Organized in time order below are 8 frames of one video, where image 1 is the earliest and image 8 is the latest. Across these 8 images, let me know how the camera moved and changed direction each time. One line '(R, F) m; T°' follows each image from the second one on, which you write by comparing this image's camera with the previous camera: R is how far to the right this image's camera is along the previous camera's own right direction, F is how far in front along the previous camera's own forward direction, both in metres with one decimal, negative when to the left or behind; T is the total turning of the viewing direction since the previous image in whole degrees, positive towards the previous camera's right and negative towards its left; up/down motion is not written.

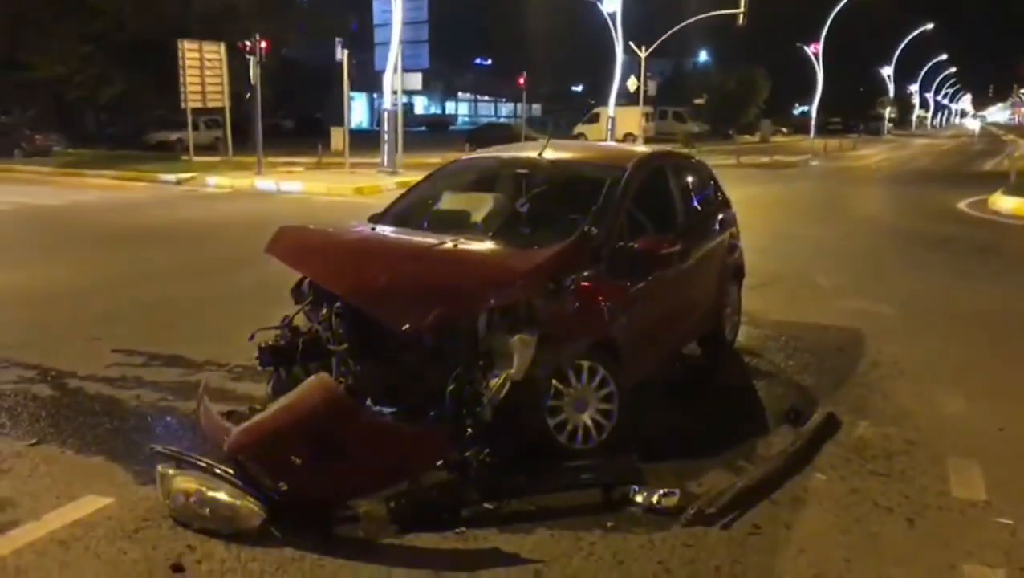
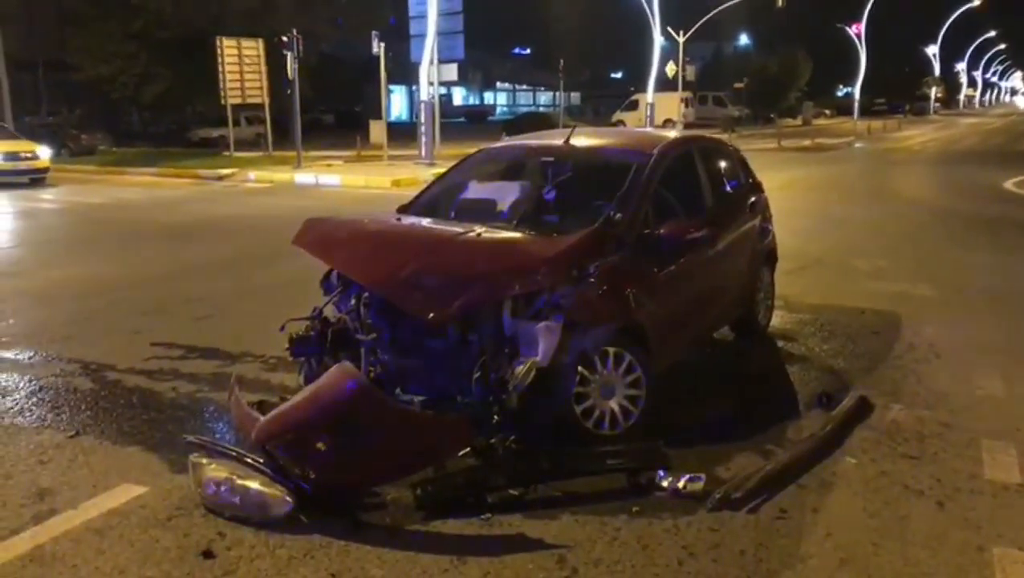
(+0.1, 0.0) m; -2°
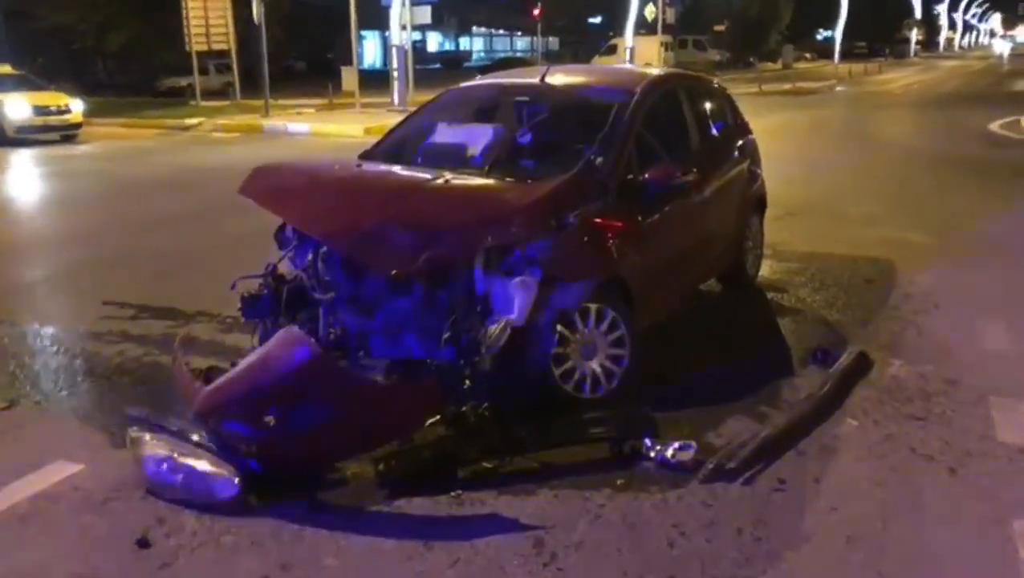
(0.0, +0.5) m; +1°
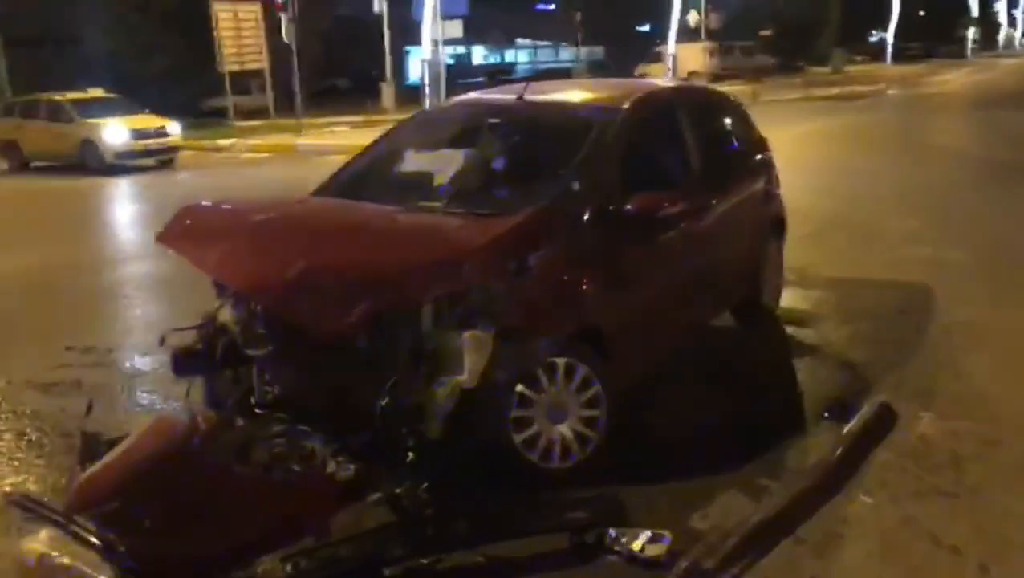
(+0.4, +0.7) m; -3°
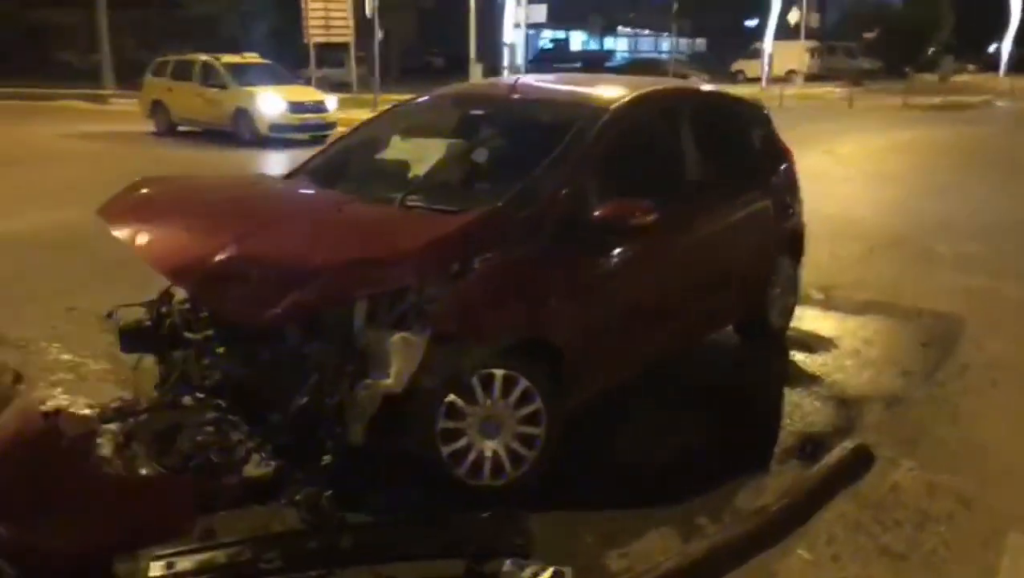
(+0.6, +0.3) m; -5°
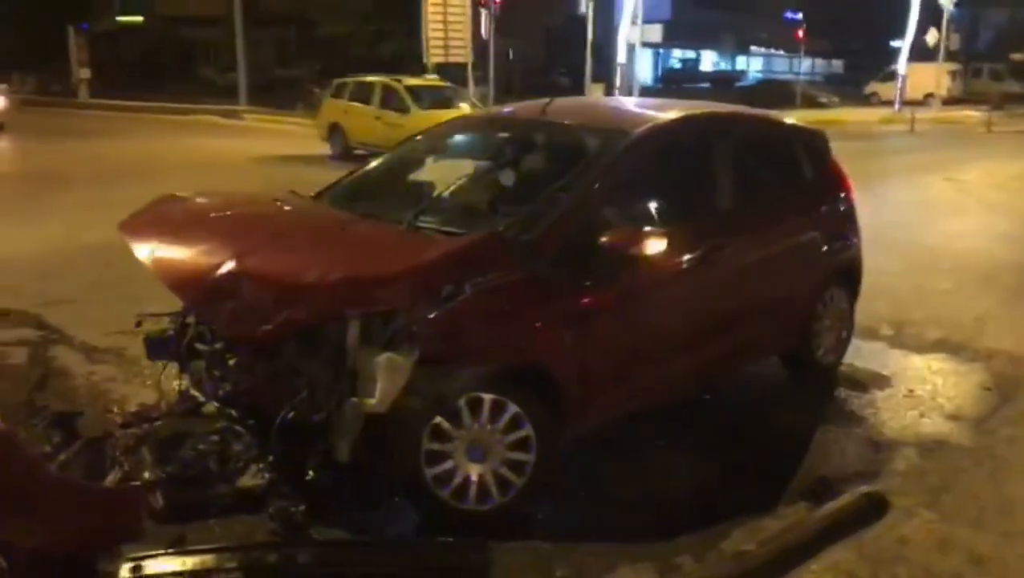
(+0.6, +0.1) m; -7°
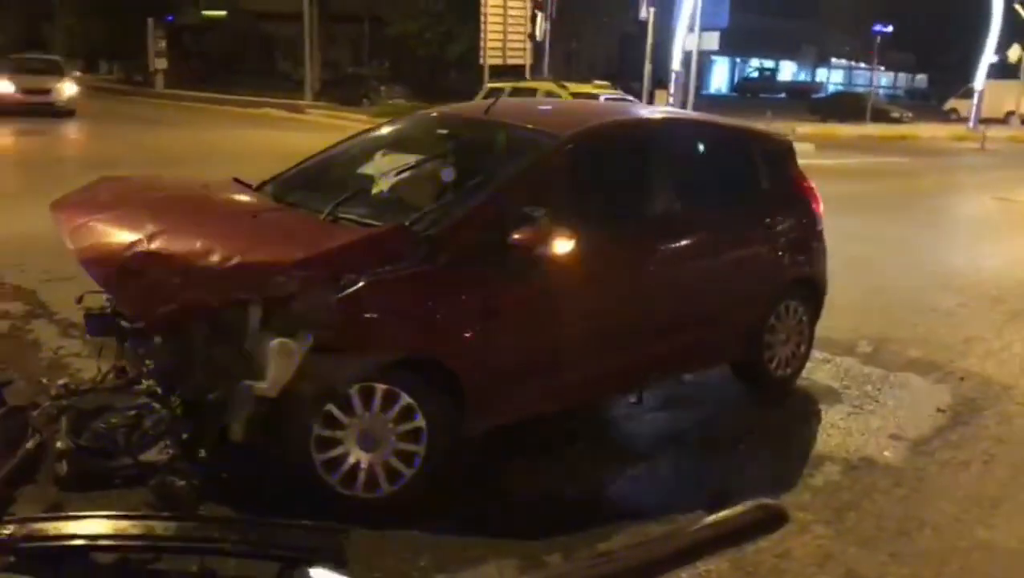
(+0.8, 0.0) m; -4°
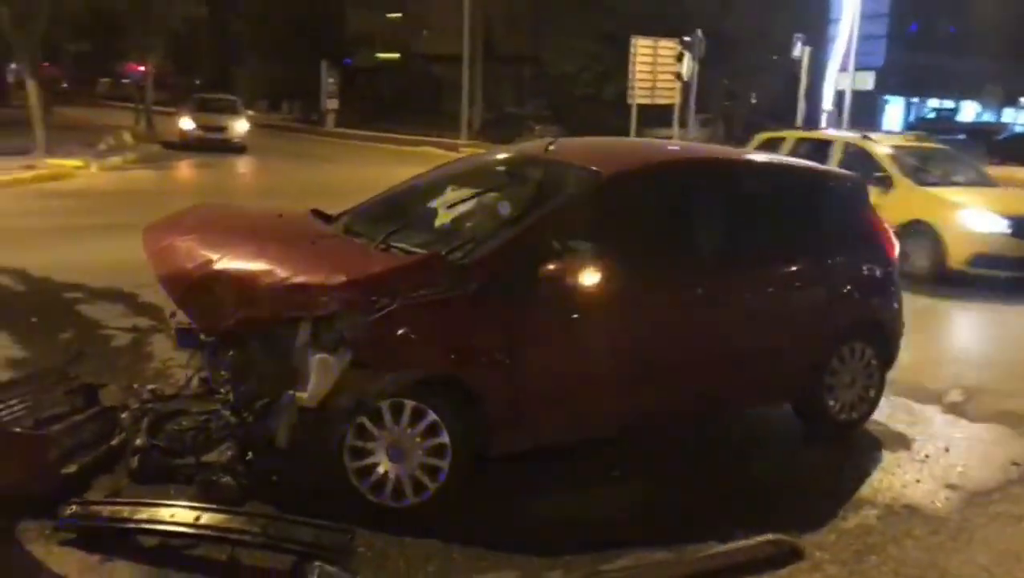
(+0.6, -0.2) m; -9°
